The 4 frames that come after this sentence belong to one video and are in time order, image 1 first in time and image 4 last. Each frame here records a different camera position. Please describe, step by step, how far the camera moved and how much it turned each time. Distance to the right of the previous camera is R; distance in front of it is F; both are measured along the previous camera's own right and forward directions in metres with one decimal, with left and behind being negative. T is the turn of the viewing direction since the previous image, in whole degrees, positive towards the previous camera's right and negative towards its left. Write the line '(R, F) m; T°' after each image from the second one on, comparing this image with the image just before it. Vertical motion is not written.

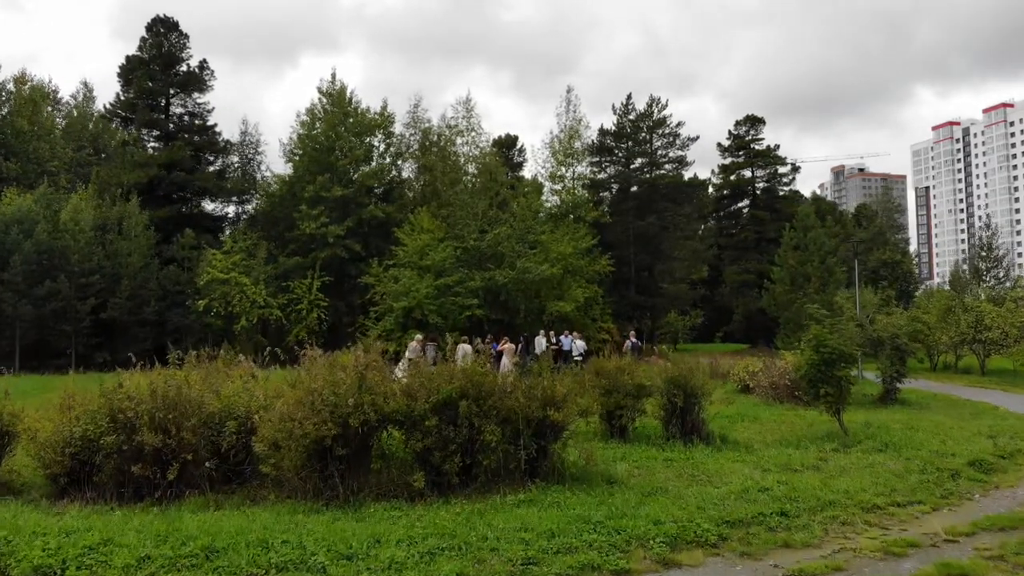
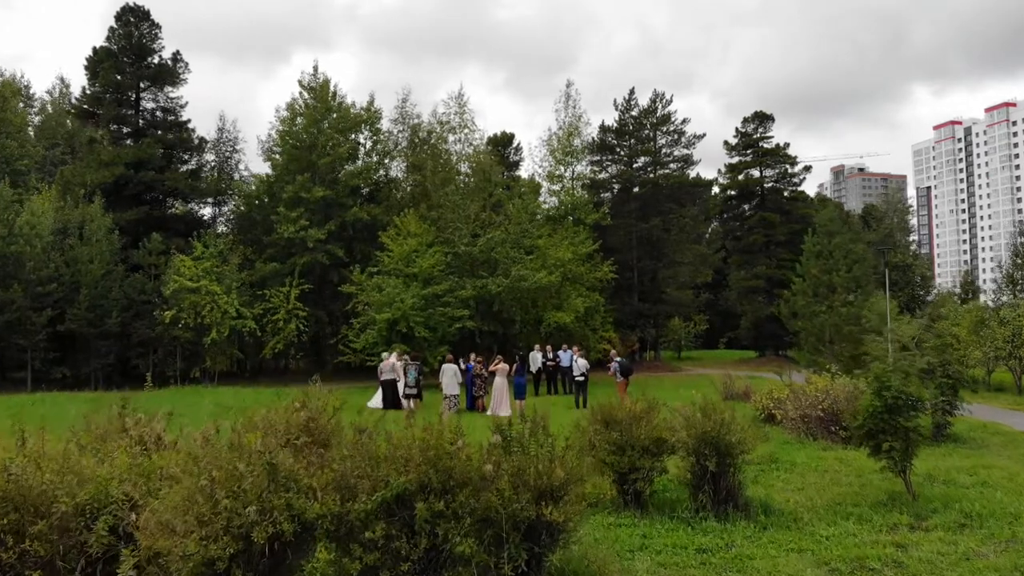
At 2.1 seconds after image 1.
(+0.2, +2.5) m; 0°
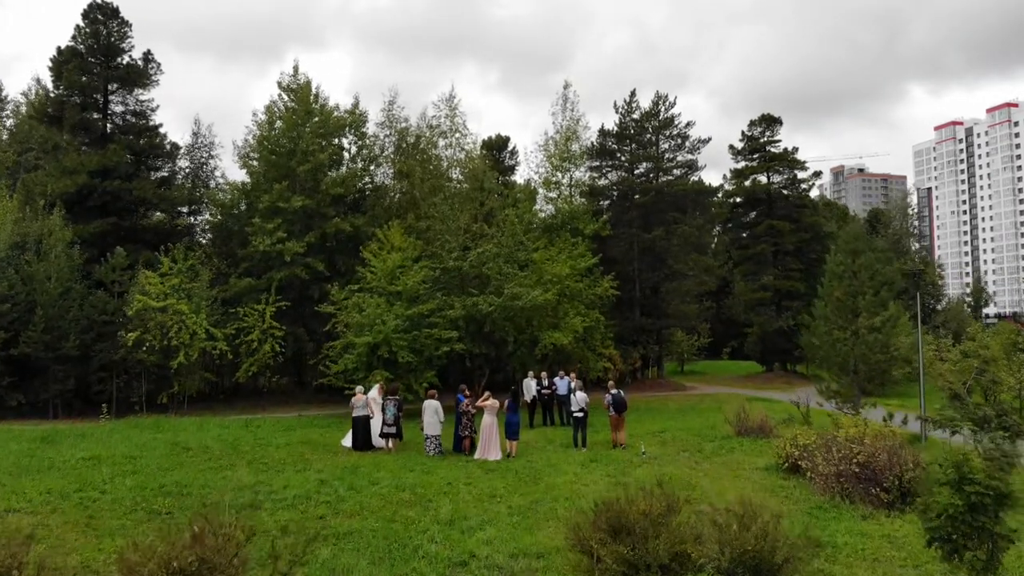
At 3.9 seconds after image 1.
(+0.2, +2.2) m; 0°
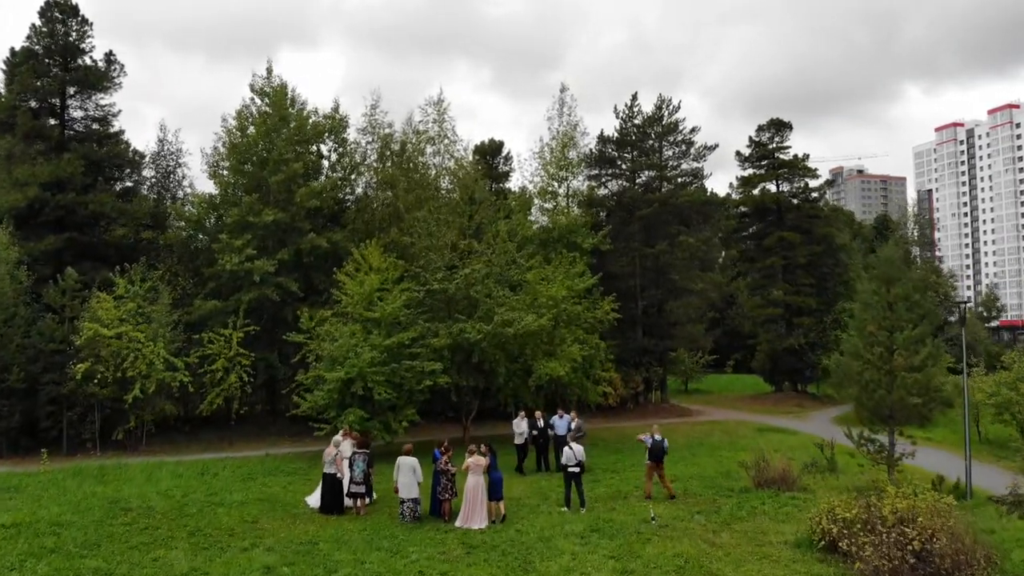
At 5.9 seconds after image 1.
(+0.2, +2.5) m; 0°
